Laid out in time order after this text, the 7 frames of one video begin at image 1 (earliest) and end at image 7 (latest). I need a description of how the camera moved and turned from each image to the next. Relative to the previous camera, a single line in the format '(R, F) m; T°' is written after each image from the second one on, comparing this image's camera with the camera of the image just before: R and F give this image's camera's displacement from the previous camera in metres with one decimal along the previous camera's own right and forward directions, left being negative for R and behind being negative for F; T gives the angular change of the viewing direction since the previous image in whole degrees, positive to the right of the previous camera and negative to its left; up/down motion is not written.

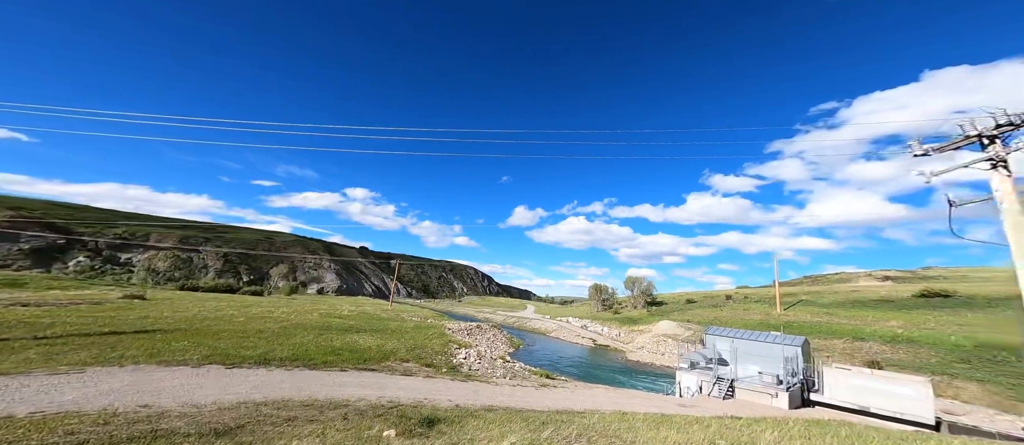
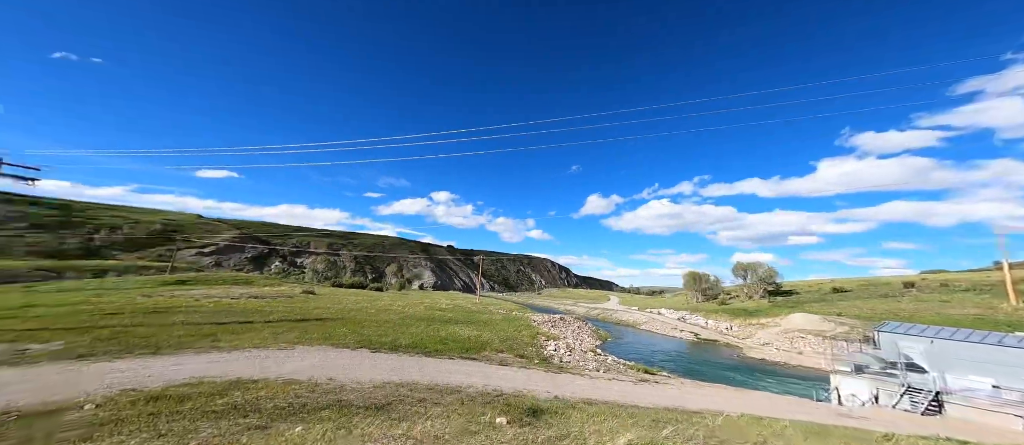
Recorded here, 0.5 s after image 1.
(0.0, 0.0) m; -14°
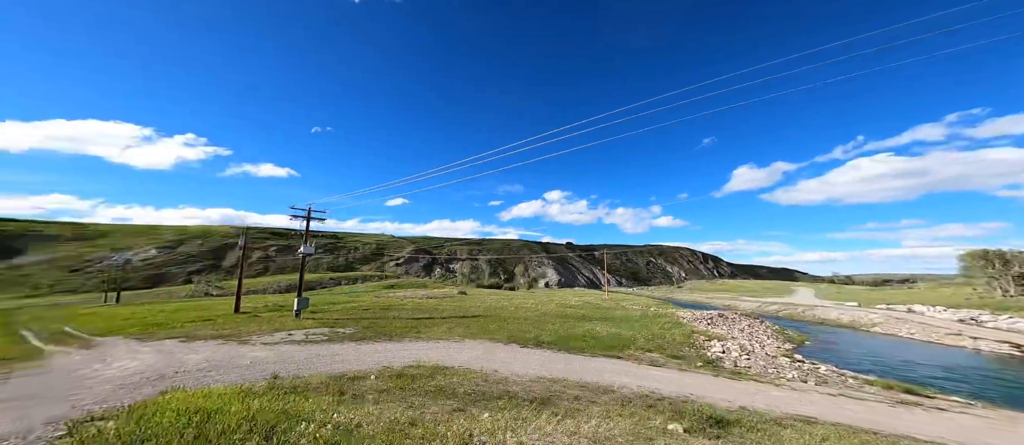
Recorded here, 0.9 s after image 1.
(-0.1, 0.0) m; -19°
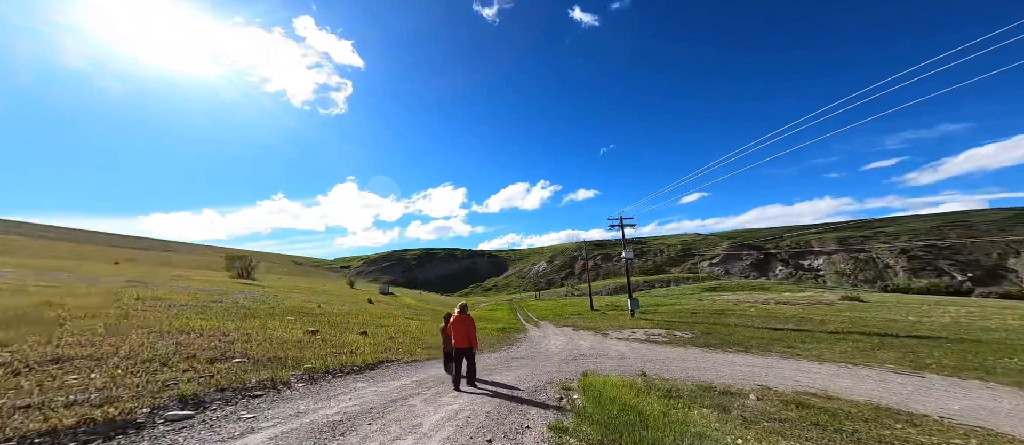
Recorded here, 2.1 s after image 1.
(-1.1, 0.0) m; -43°
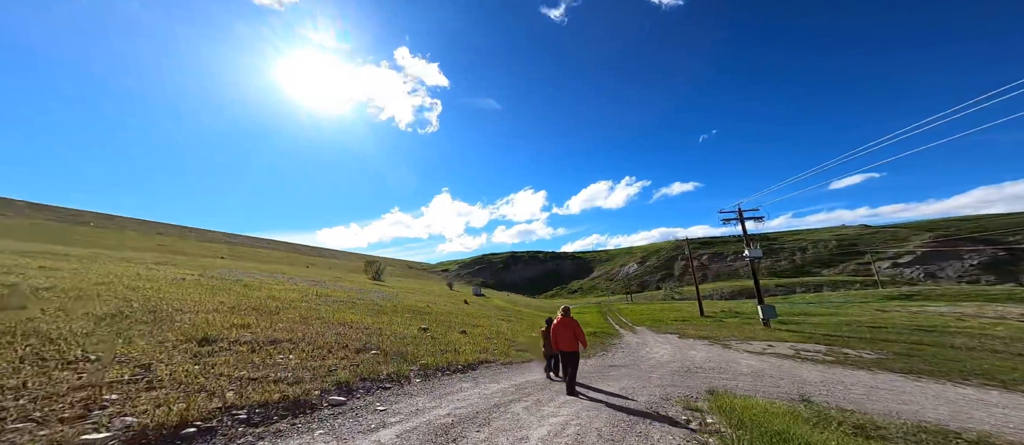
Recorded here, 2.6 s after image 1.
(-1.0, +0.7) m; -13°
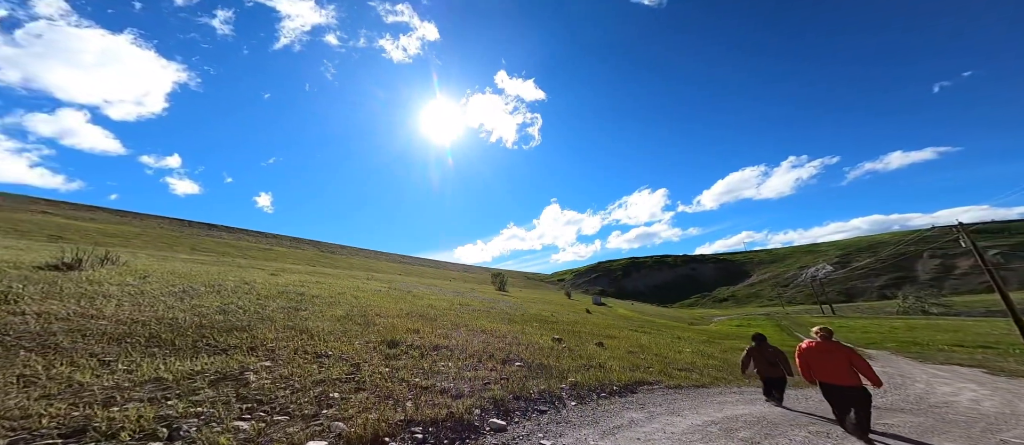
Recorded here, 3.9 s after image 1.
(-3.3, +3.7) m; -19°
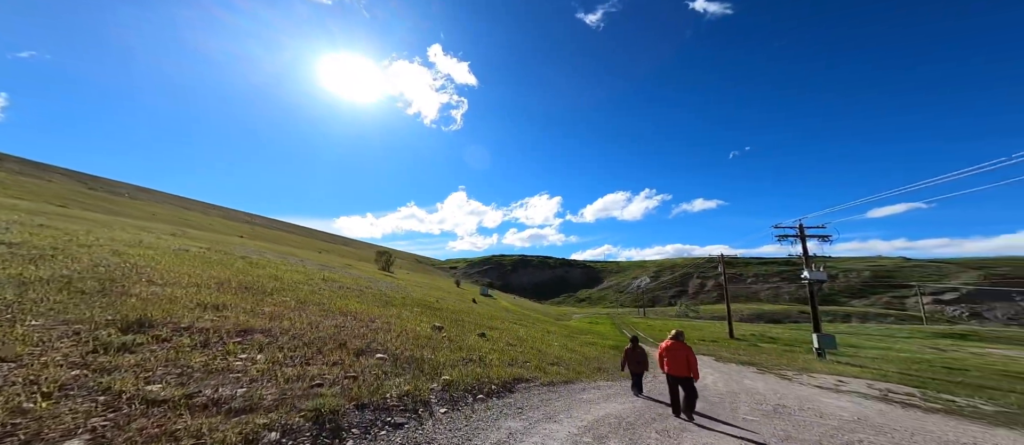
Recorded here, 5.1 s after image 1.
(+1.7, +7.0) m; +16°
